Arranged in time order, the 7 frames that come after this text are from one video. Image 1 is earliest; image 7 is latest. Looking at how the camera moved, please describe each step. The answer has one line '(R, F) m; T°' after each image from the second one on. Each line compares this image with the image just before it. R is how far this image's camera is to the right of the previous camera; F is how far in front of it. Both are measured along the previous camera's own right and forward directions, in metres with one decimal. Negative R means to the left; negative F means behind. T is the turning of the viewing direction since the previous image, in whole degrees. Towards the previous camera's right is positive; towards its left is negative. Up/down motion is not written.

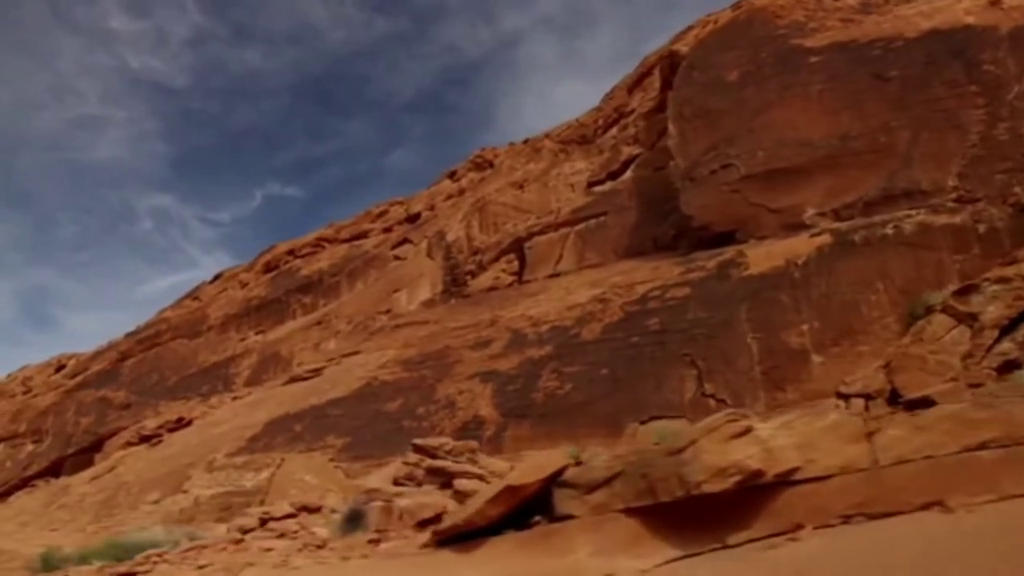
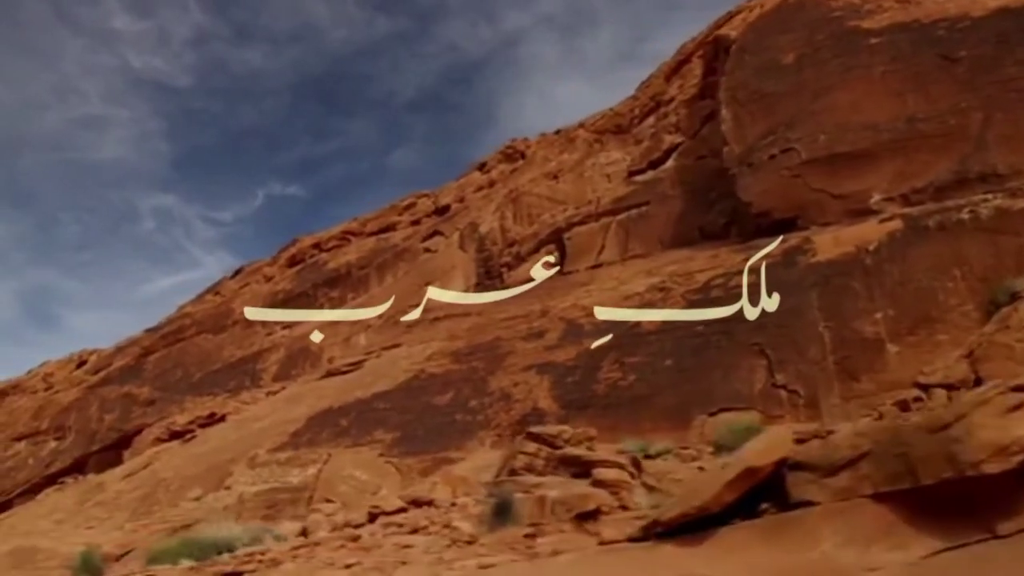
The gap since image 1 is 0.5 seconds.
(-1.2, +0.5) m; 0°
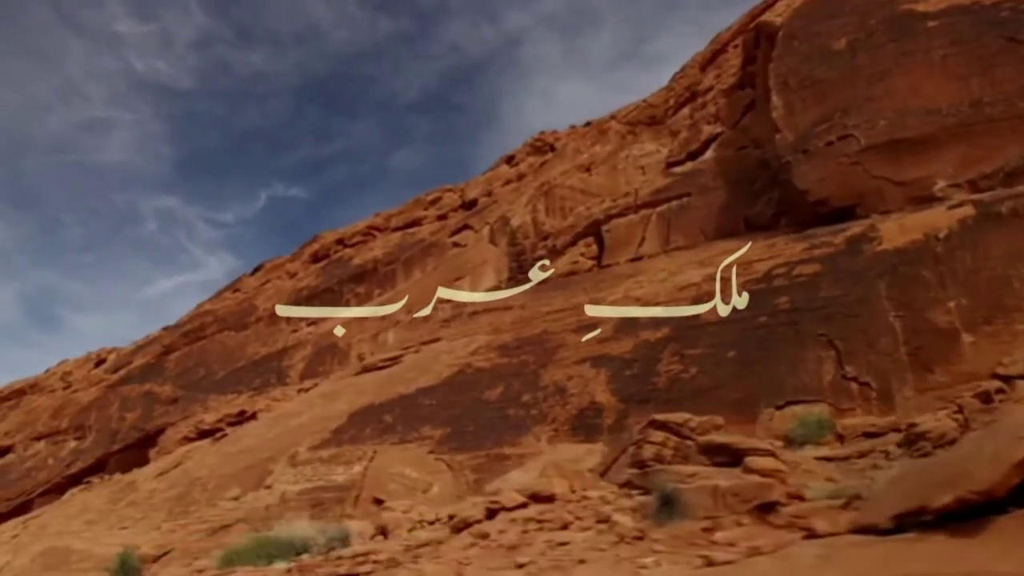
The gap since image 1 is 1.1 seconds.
(-1.1, +0.5) m; 0°
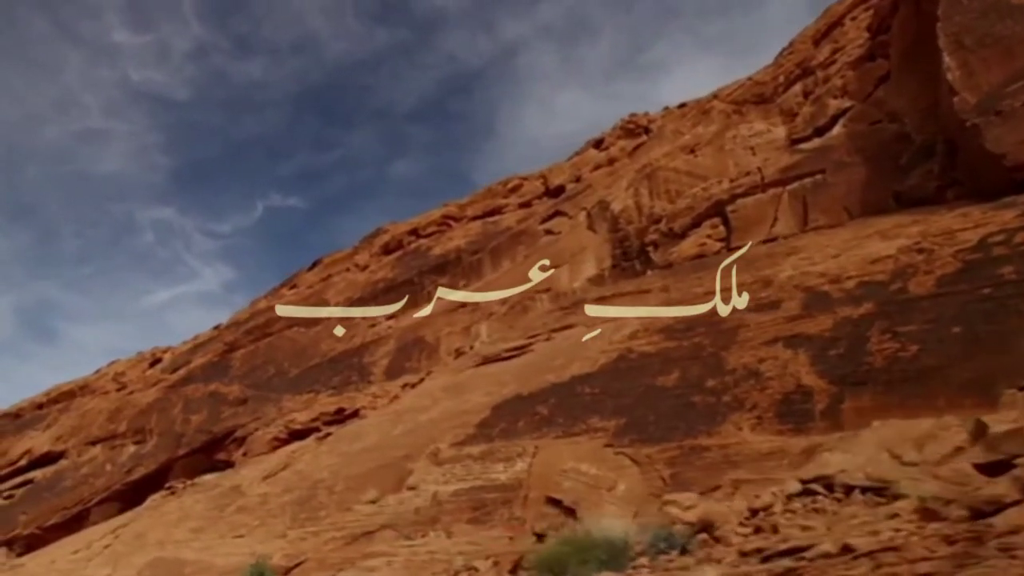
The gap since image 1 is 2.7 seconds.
(-3.4, +1.5) m; +1°
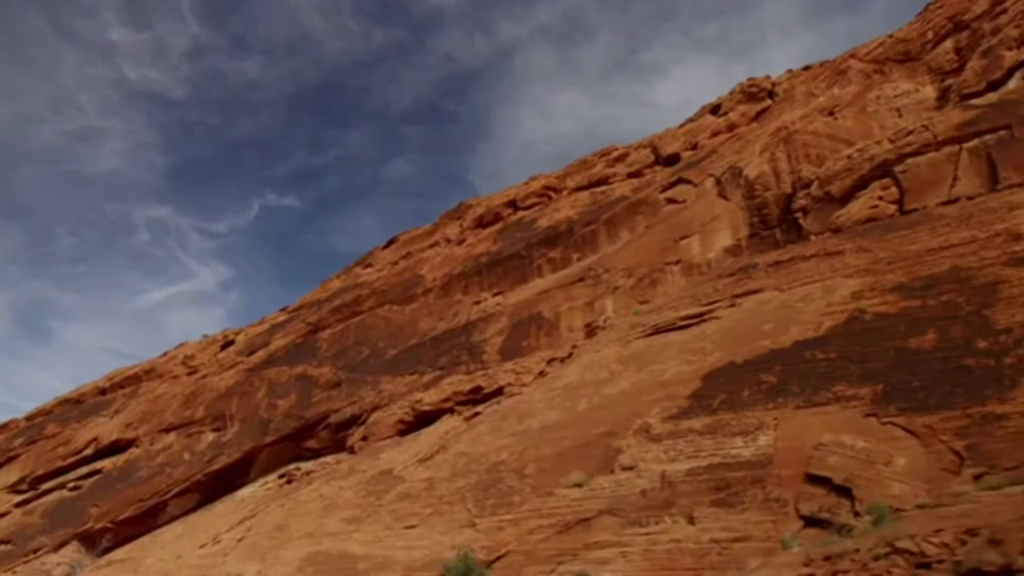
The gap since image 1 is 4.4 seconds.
(-3.9, +1.7) m; +1°
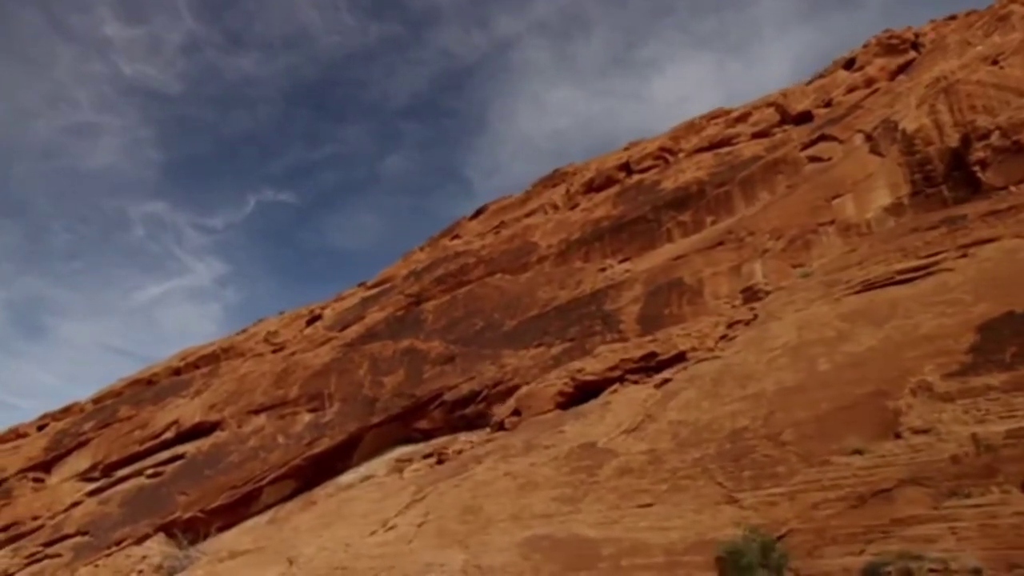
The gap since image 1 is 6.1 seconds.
(-3.8, +1.7) m; +1°
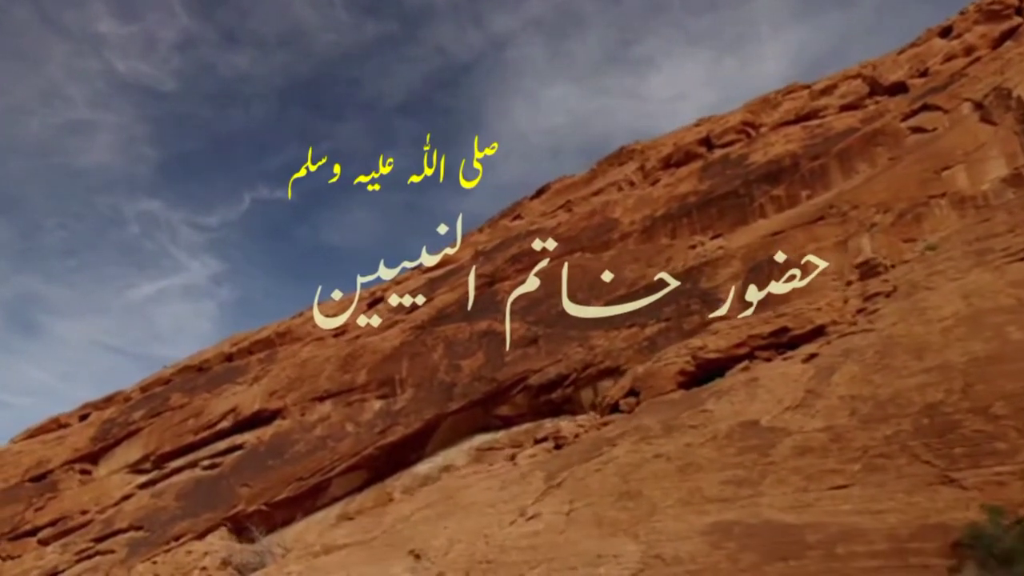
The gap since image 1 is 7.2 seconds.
(-2.4, +1.1) m; +1°
